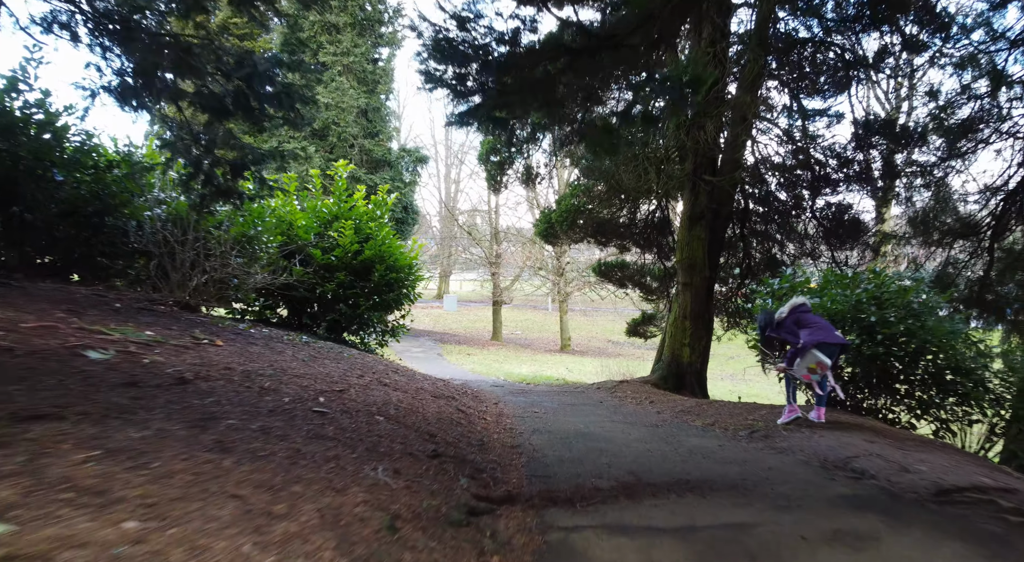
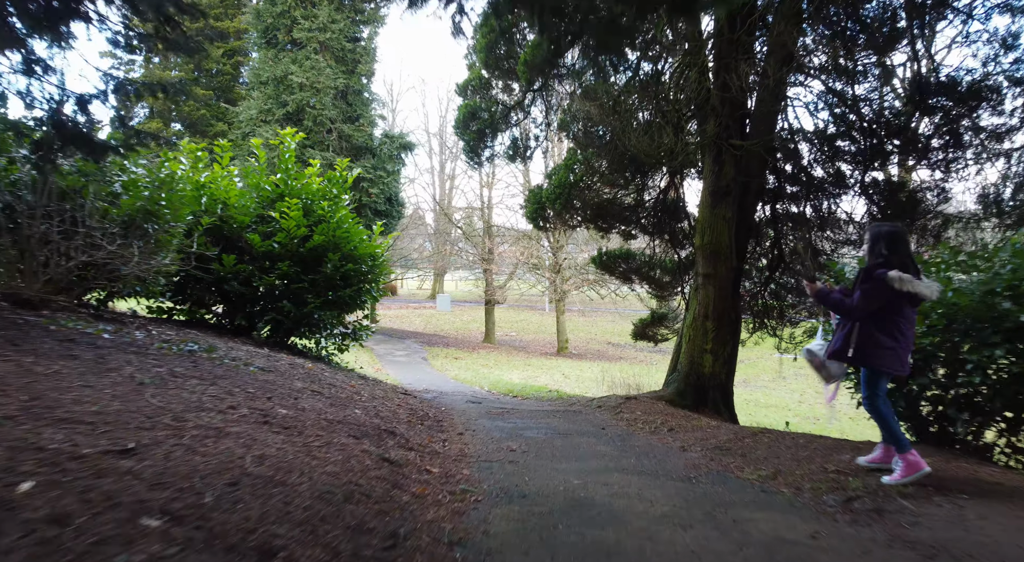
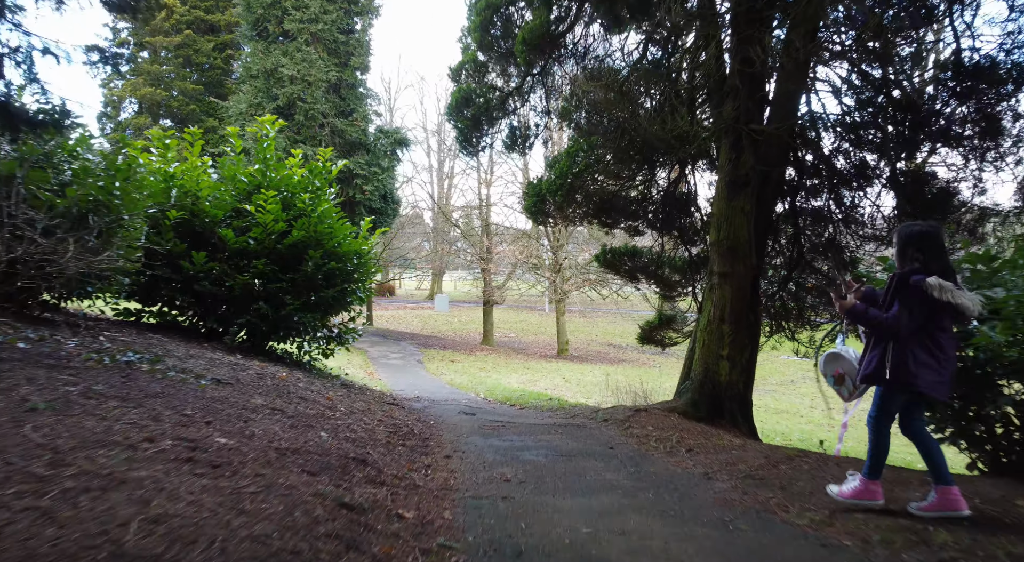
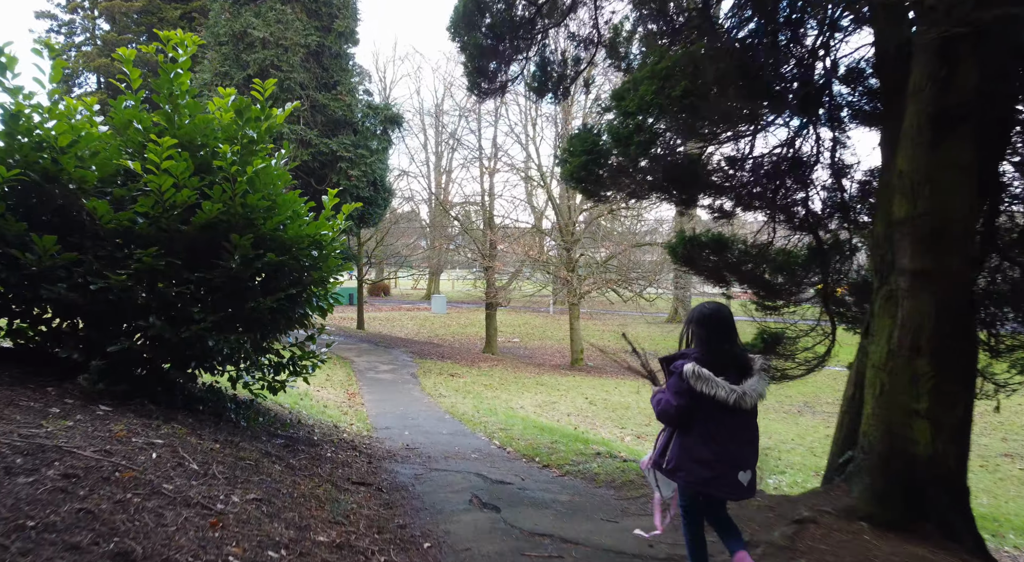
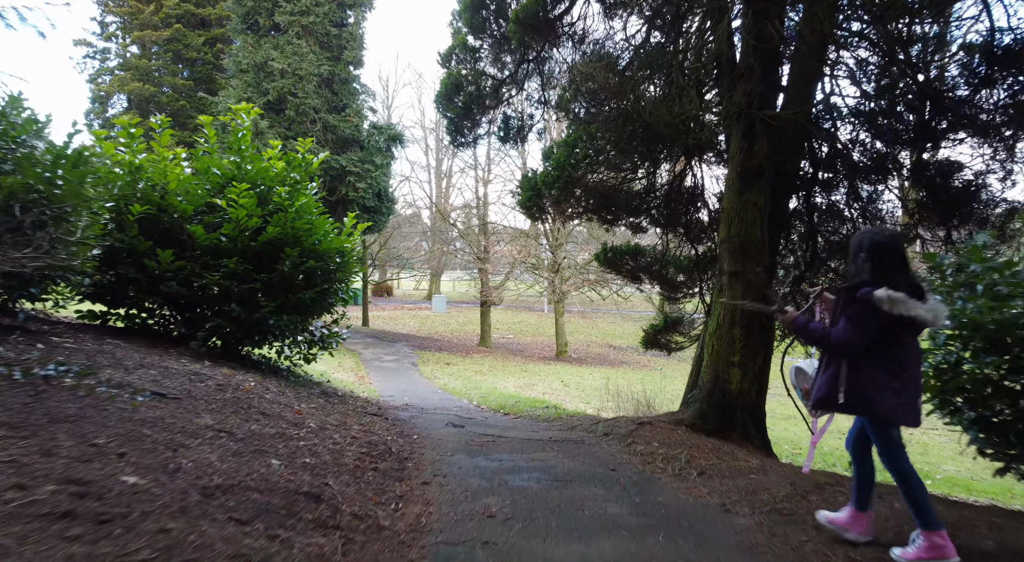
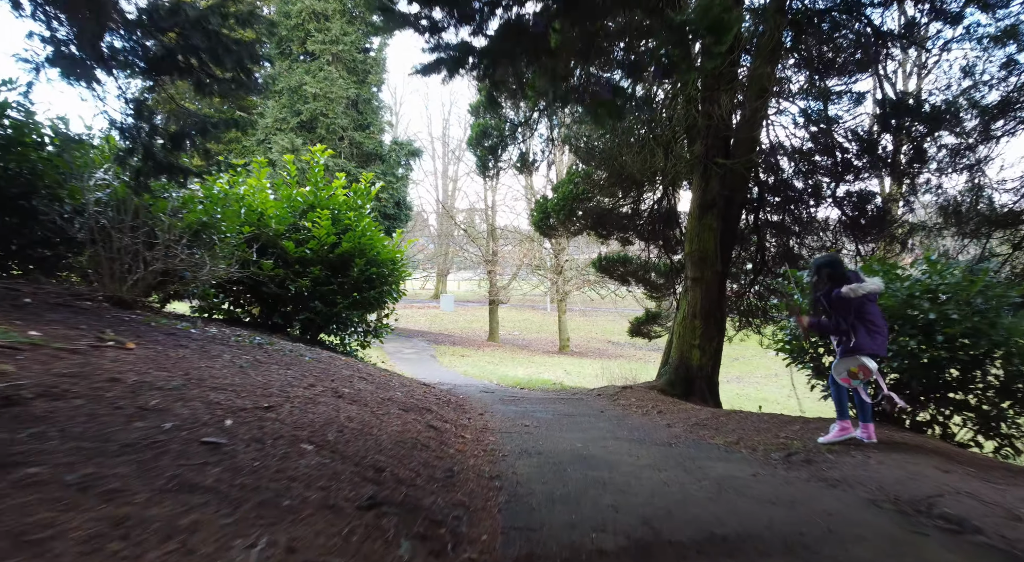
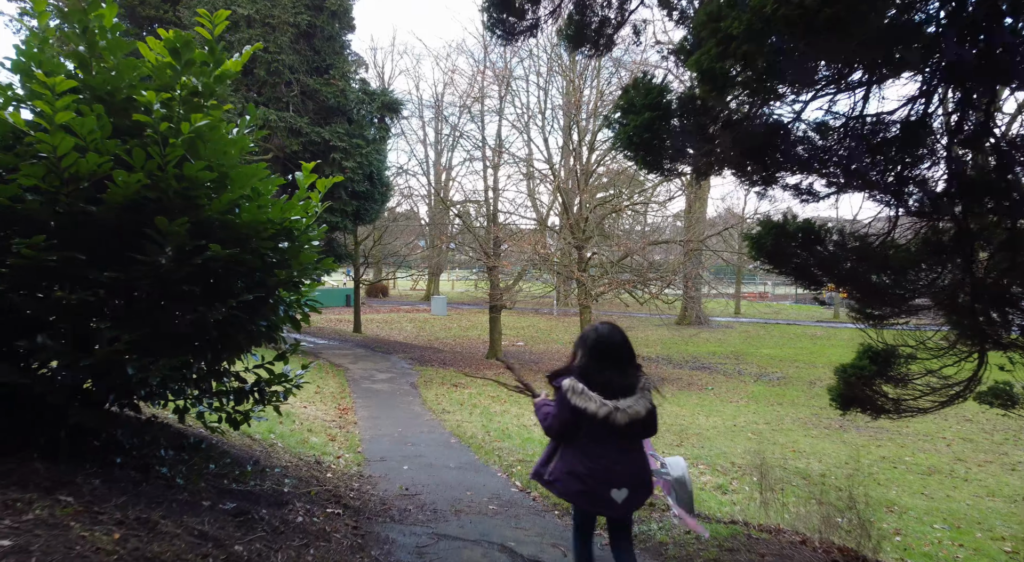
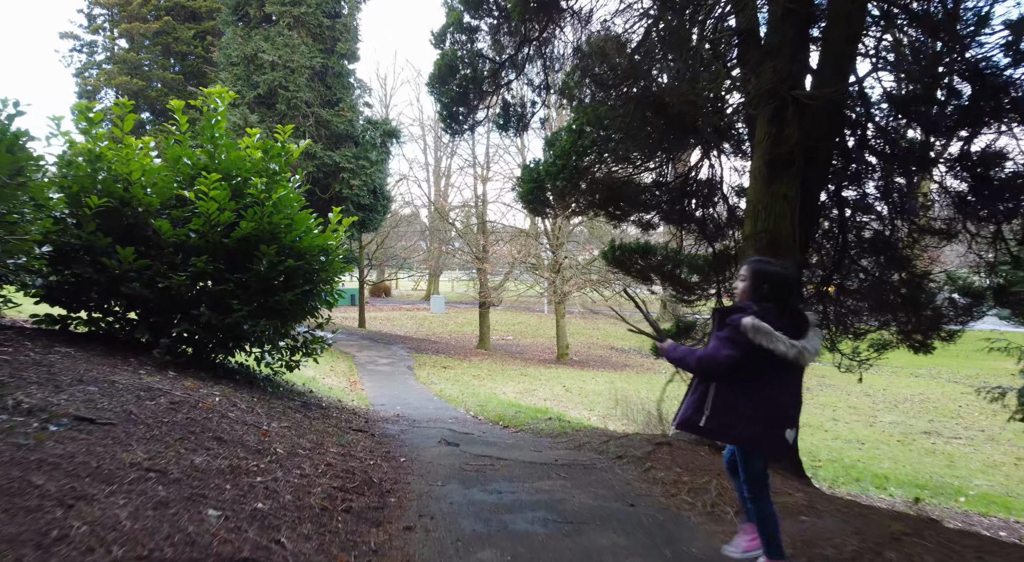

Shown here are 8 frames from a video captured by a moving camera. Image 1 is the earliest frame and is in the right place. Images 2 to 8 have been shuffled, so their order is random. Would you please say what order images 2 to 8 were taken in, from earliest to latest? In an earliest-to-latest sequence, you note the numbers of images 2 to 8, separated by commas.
6, 2, 3, 5, 8, 4, 7
